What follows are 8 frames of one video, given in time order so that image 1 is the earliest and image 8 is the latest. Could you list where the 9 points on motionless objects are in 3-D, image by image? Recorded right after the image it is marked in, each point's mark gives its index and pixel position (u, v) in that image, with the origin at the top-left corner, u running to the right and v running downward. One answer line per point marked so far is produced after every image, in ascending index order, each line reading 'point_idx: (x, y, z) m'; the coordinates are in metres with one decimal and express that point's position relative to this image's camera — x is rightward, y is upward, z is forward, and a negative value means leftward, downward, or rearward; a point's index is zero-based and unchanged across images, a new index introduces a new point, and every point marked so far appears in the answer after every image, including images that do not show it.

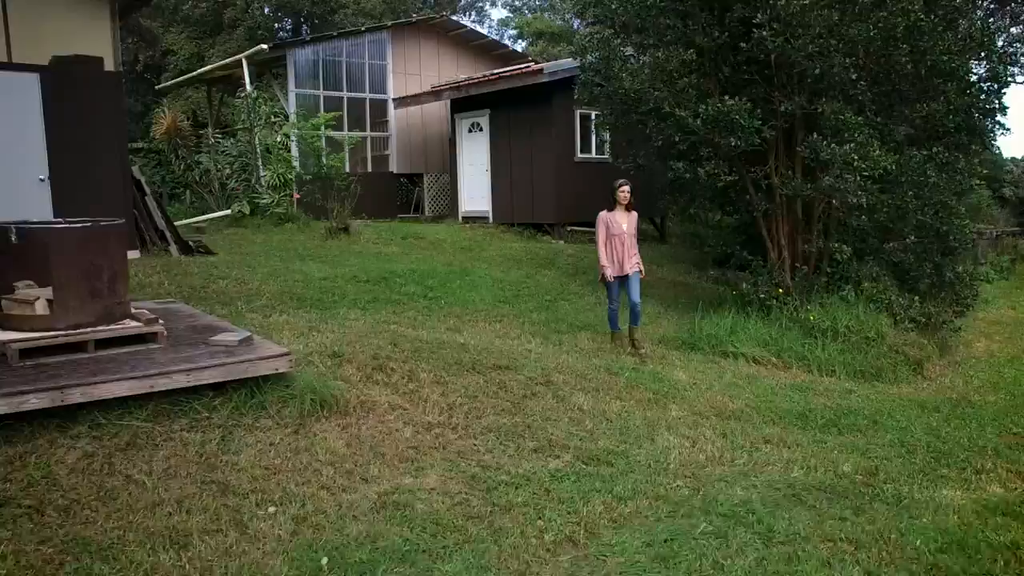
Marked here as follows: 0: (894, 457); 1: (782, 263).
0: (+2.3, -1.0, +4.5) m
1: (+2.5, +0.2, +7.0) m
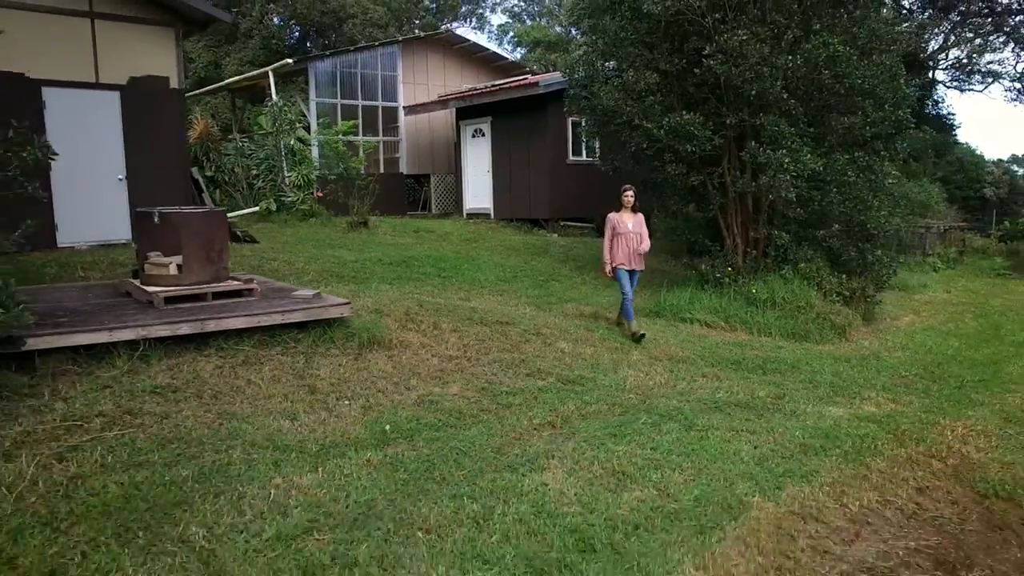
0: (+2.3, -0.7, +6.0) m
1: (+2.4, +0.4, +8.5) m
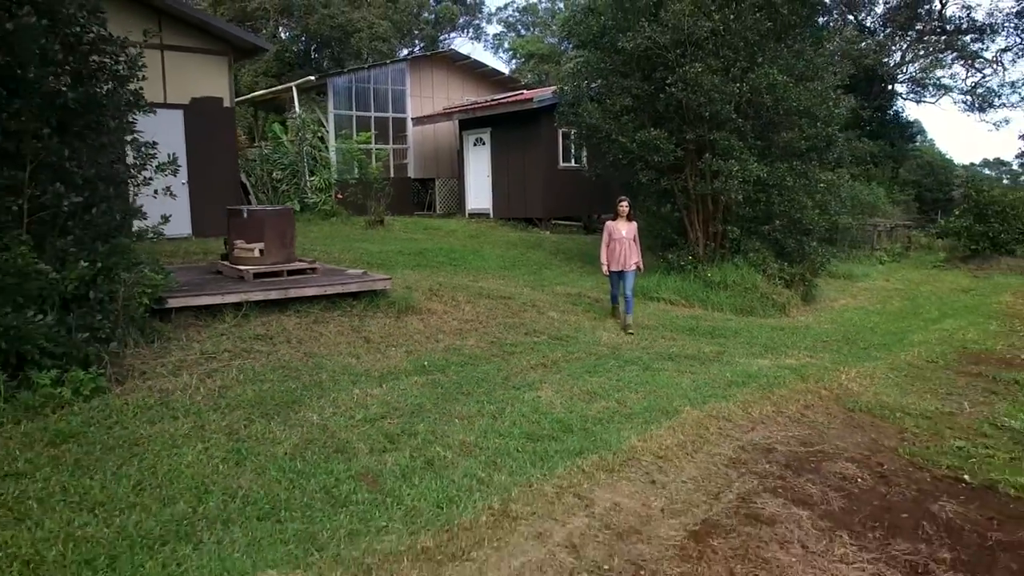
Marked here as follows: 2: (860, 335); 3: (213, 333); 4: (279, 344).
0: (+2.3, -0.5, +7.7) m
1: (+2.4, +0.6, +10.2) m
2: (+3.9, -0.5, +8.7) m
3: (-2.3, -0.3, +6.0) m
4: (-1.8, -0.4, +6.0) m
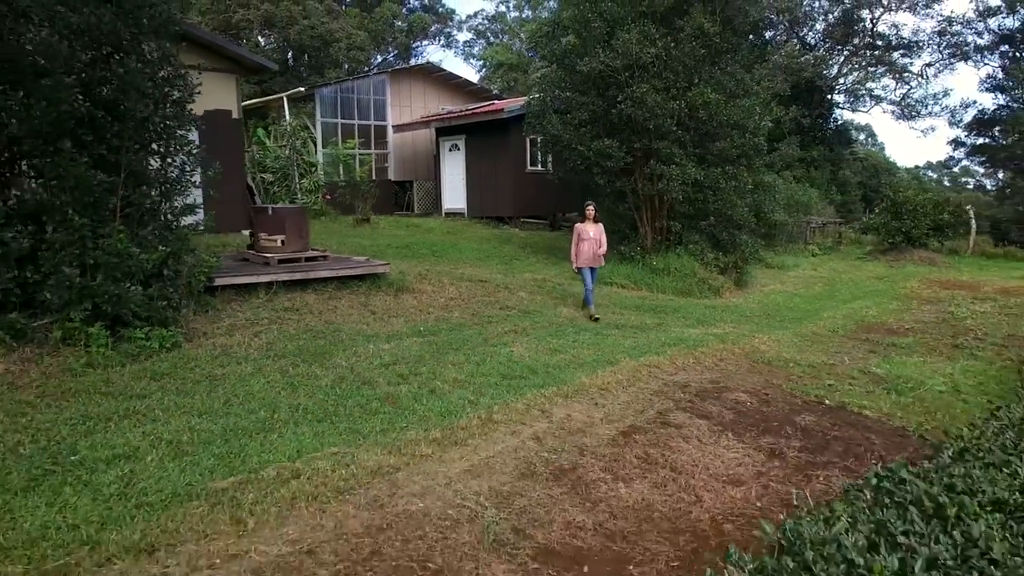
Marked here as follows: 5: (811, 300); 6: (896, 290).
0: (+2.0, -0.3, +9.3) m
1: (+2.0, +0.8, +11.9) m
2: (+3.6, -0.3, +10.4) m
3: (-2.5, -0.2, +7.4) m
4: (-2.0, -0.2, +7.5) m
5: (+4.4, -0.1, +11.4) m
6: (+6.2, 0.0, +12.6) m
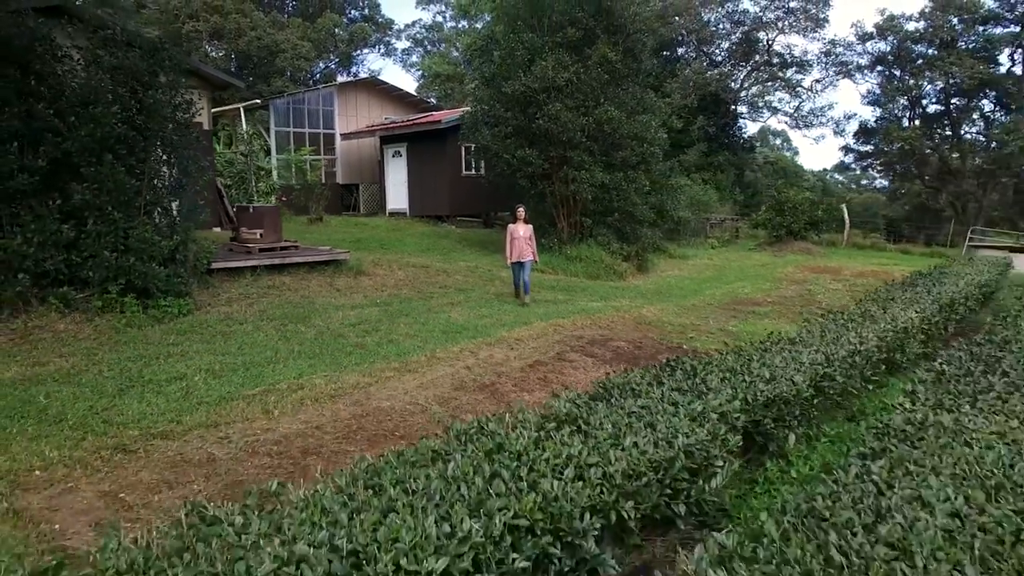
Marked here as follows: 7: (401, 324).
0: (+1.1, -0.1, +11.5) m
1: (+0.9, +1.1, +14.1) m
2: (+2.6, 0.0, +12.7) m
3: (-3.3, 0.0, +9.3) m
4: (-2.8, 0.0, +9.4) m
5: (+3.3, +0.1, +13.8) m
6: (+5.0, +0.3, +15.1) m
7: (-1.2, -0.4, +8.6) m
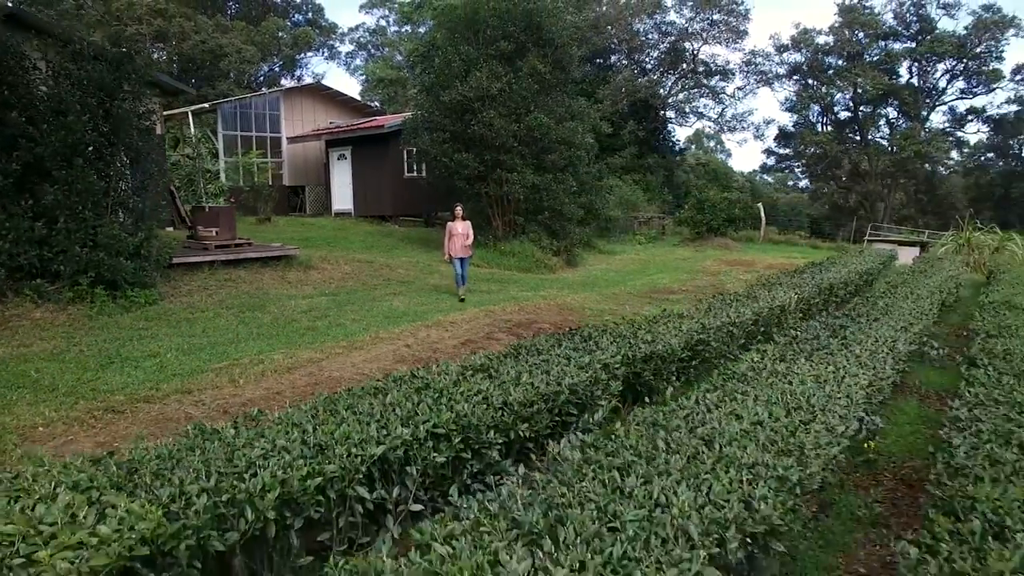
0: (+0.1, 0.0, +12.7) m
1: (-0.3, +1.2, +15.2) m
2: (+1.5, +0.1, +13.9) m
3: (-4.1, +0.1, +10.1) m
4: (-3.6, +0.1, +10.2) m
5: (+2.2, +0.3, +15.1) m
6: (+3.8, +0.4, +16.4) m
7: (-2.0, -0.3, +9.5) m
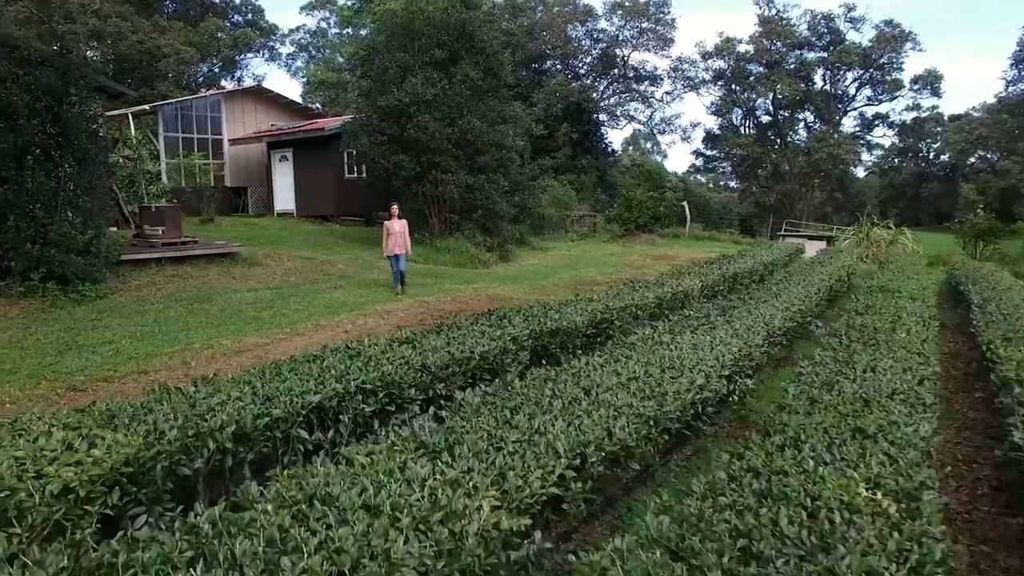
0: (-1.0, +0.2, +13.5) m
1: (-1.6, +1.3, +16.0) m
2: (+0.3, +0.3, +14.8) m
3: (-5.0, +0.2, +10.7) m
4: (-4.5, +0.1, +10.8) m
5: (+0.9, +0.4, +16.0) m
6: (+2.4, +0.6, +17.5) m
7: (-2.9, -0.2, +10.2) m
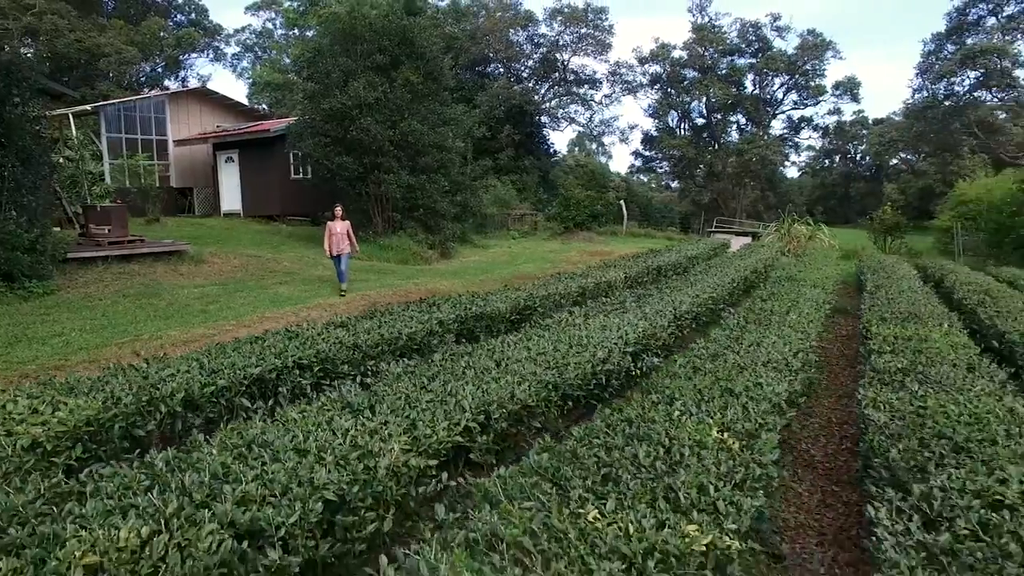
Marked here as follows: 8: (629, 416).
0: (-2.1, +0.2, +14.0) m
1: (-2.8, +1.4, +16.5) m
2: (-0.8, +0.3, +15.5) m
3: (-5.9, +0.2, +11.0) m
4: (-5.4, +0.2, +11.2) m
5: (-0.4, +0.5, +16.7) m
6: (+1.1, +0.7, +18.3) m
7: (-3.8, -0.1, +10.7) m
8: (+0.7, -0.7, +4.4) m
